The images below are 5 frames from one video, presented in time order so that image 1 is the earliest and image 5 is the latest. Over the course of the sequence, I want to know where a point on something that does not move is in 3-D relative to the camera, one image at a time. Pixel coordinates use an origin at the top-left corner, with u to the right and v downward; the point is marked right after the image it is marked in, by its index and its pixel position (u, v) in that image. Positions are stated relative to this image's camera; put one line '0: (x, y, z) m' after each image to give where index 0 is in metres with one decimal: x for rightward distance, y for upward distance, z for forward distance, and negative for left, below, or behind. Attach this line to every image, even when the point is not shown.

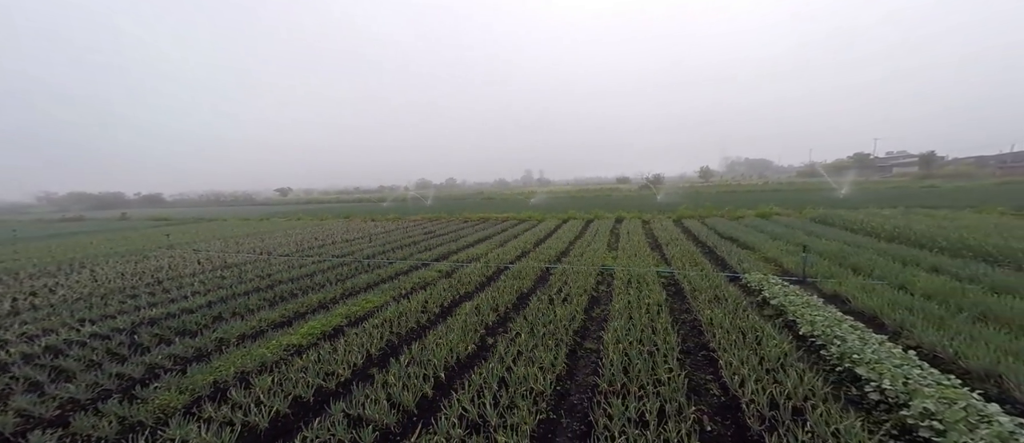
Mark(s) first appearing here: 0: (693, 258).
0: (+4.0, -0.8, +8.8) m
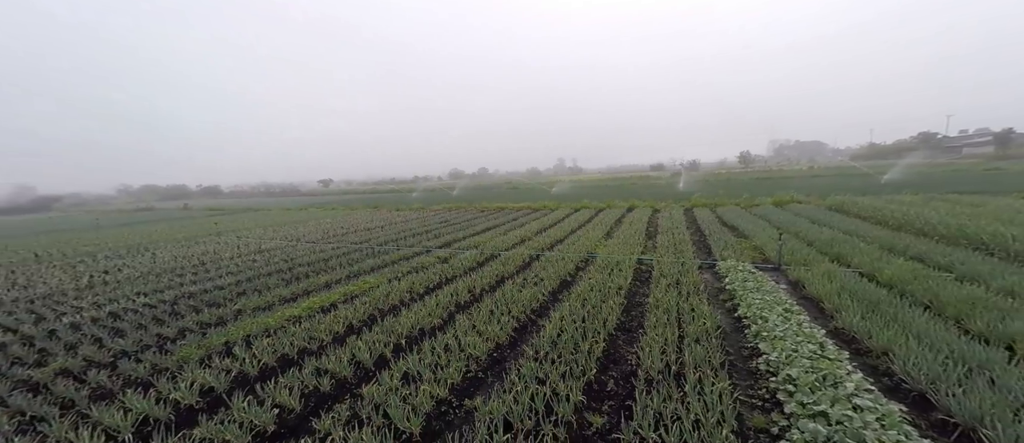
0: (+3.8, -0.5, +9.0) m
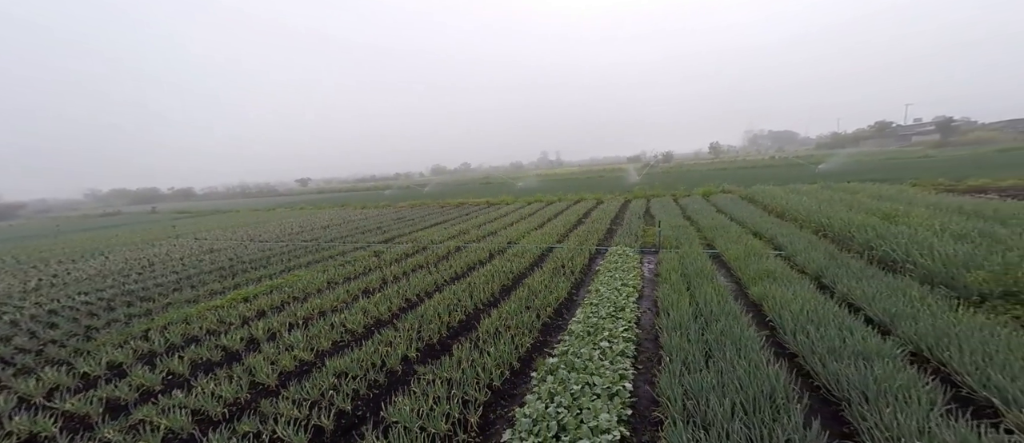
0: (+2.0, -0.3, +10.0) m
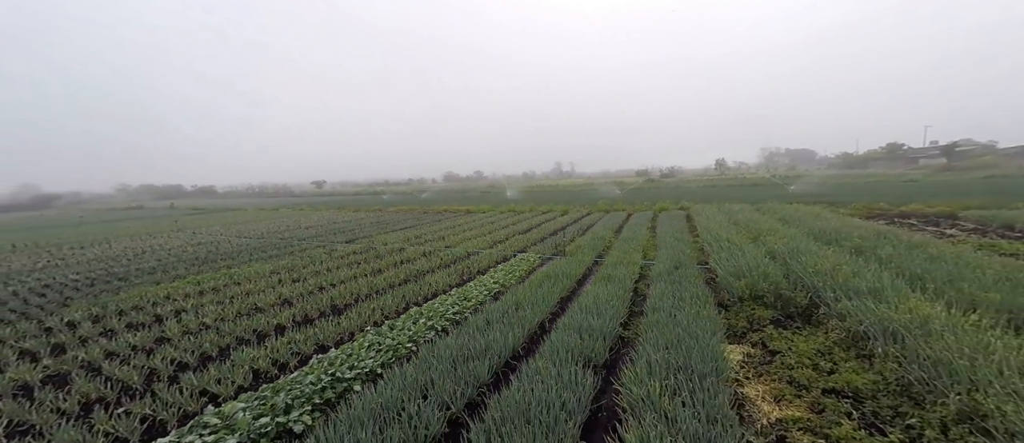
0: (+0.2, -0.6, +11.1) m
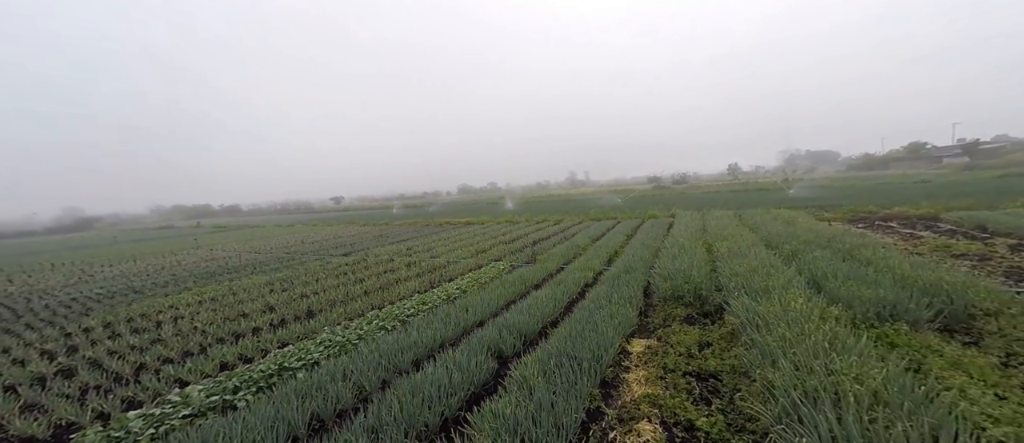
0: (-0.3, -0.9, +11.7) m
